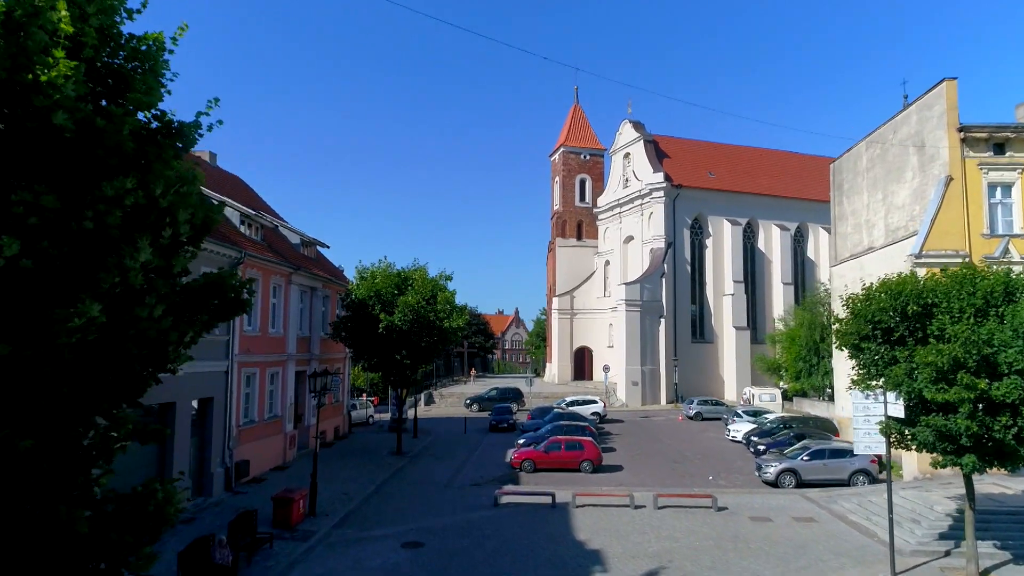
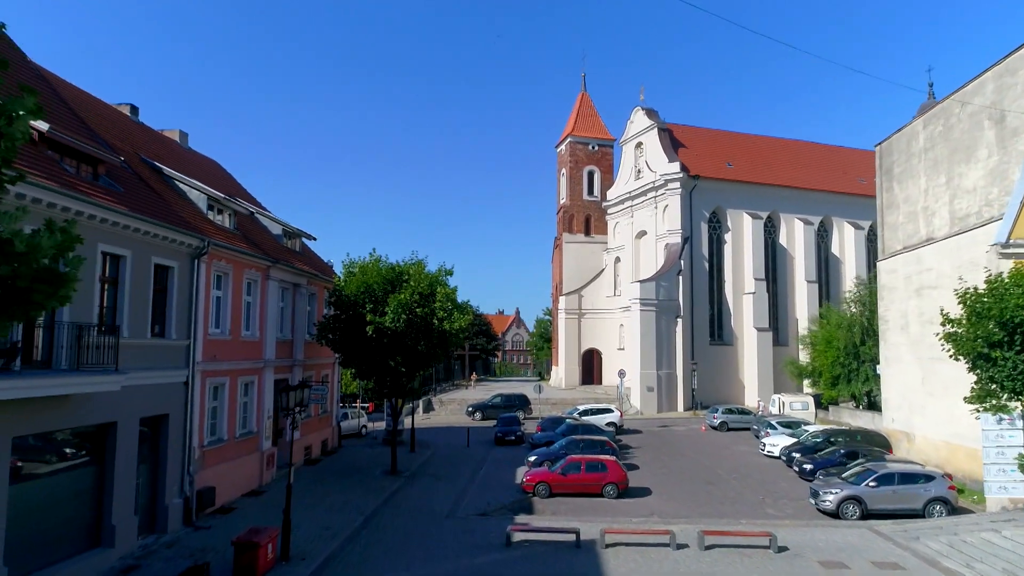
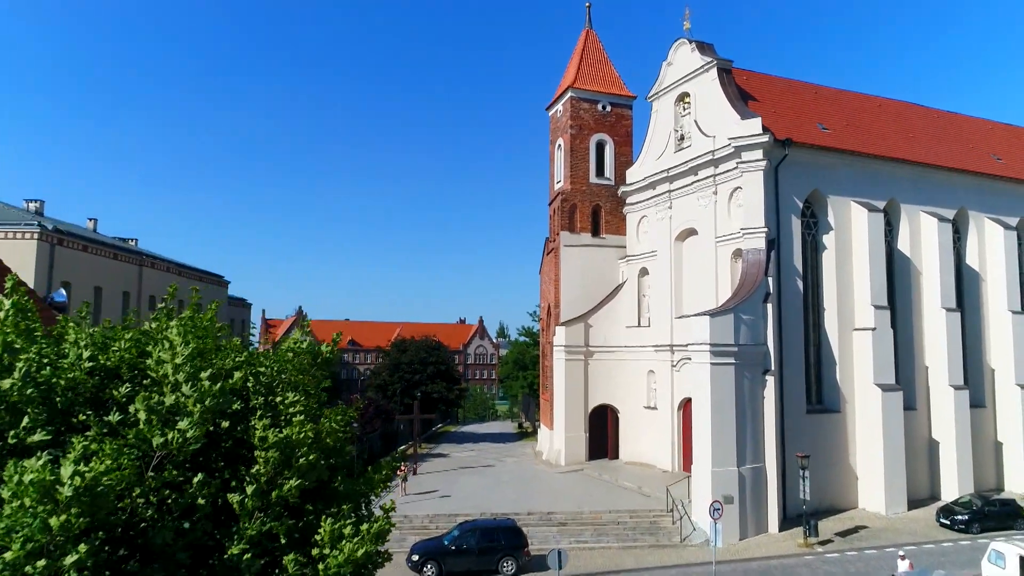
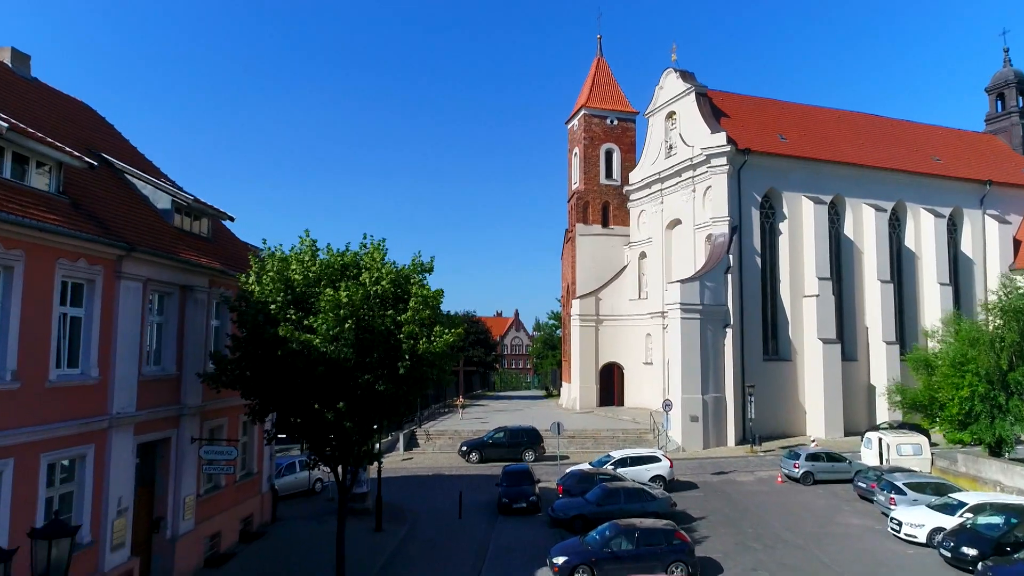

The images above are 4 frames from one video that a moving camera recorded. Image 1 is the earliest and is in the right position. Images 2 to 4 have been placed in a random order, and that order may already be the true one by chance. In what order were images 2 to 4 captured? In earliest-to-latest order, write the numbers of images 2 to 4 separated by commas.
2, 4, 3
